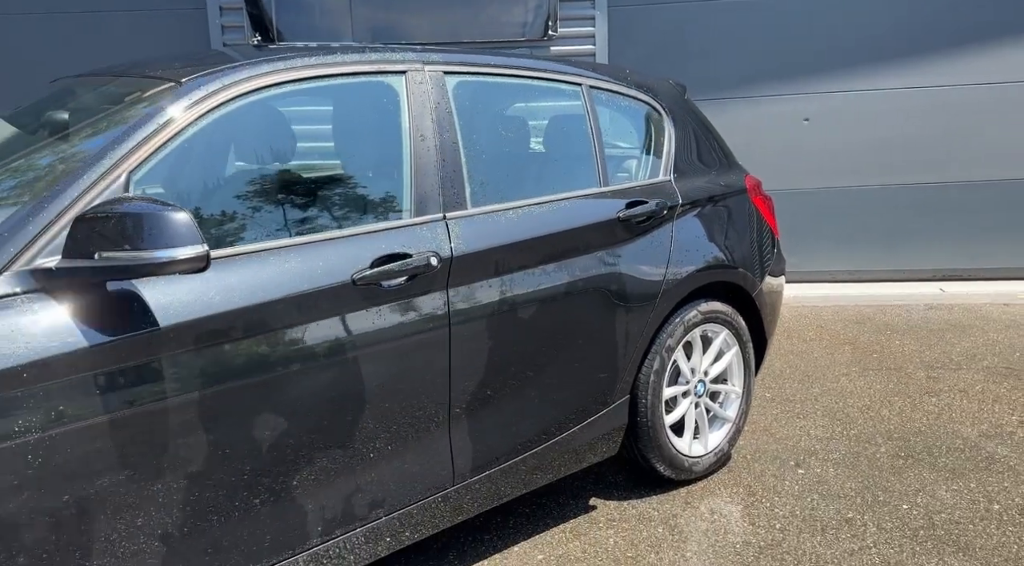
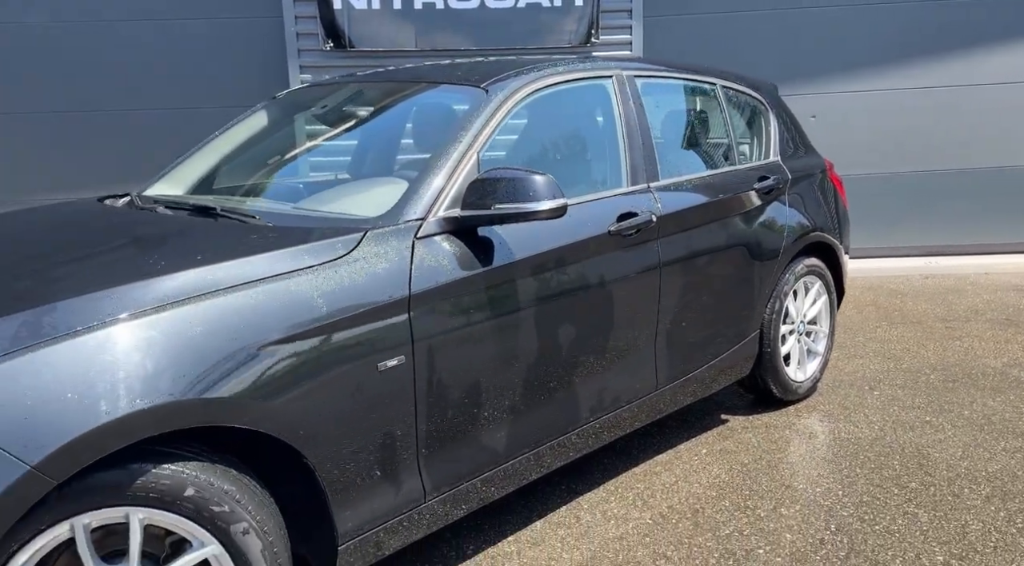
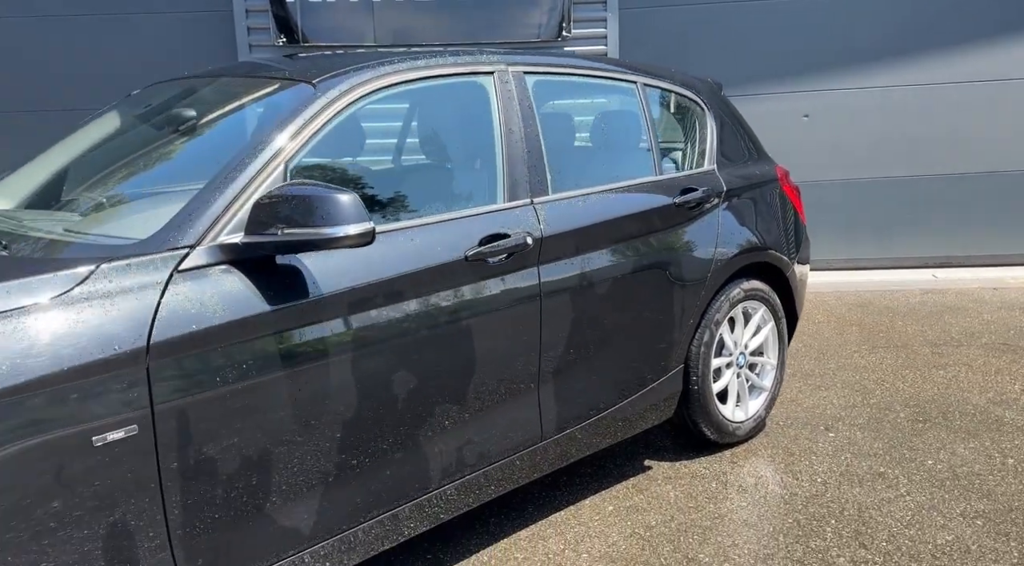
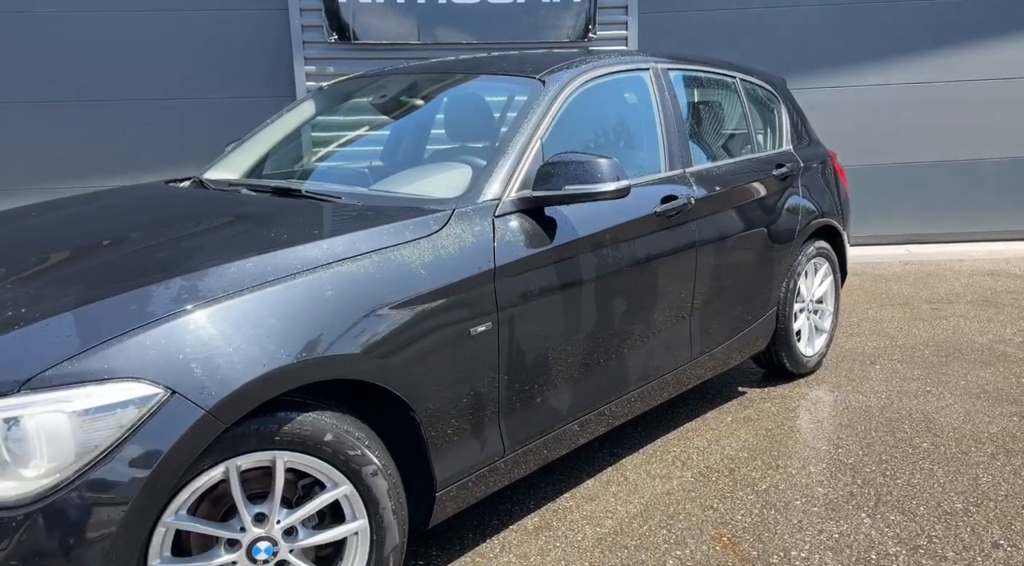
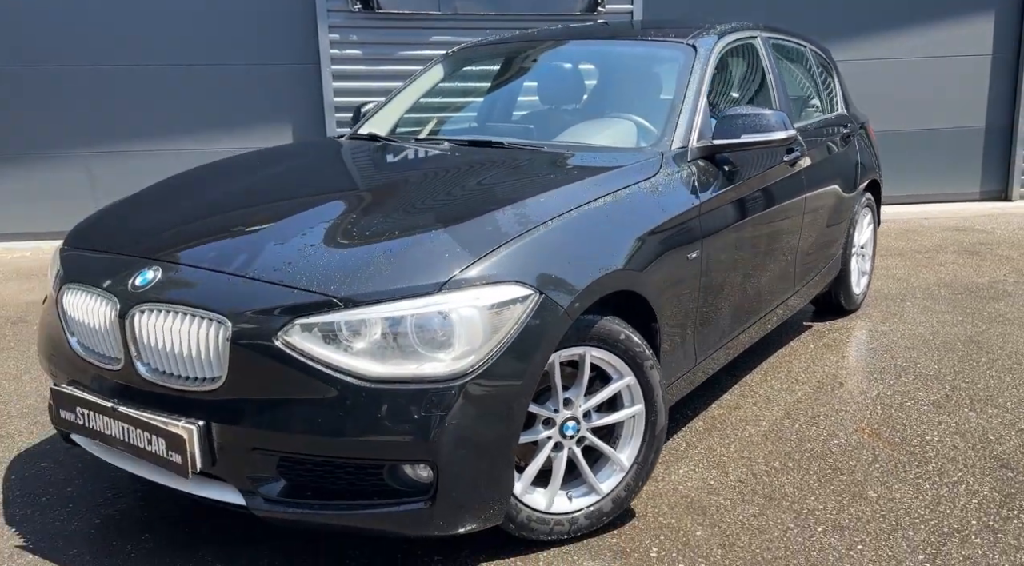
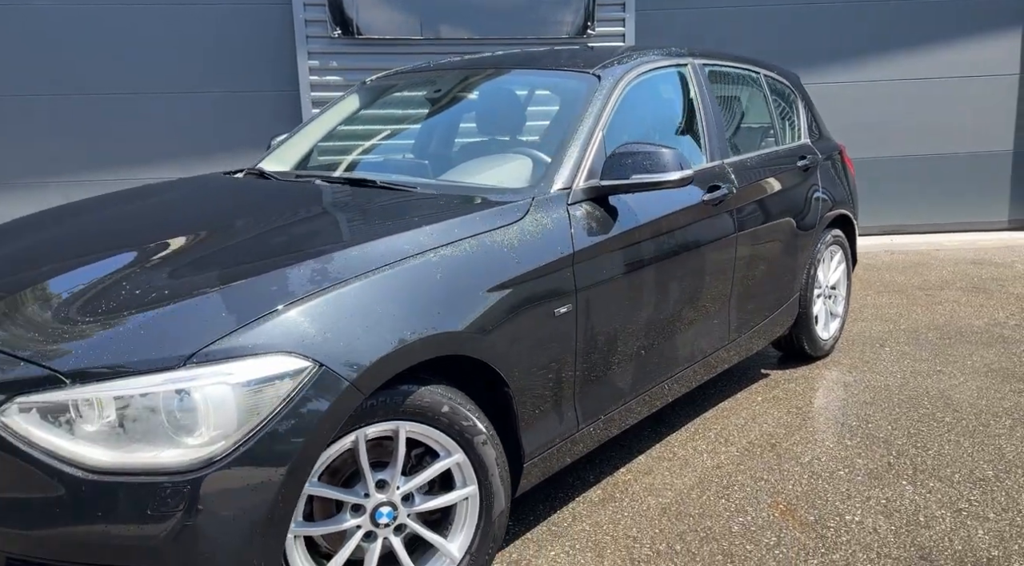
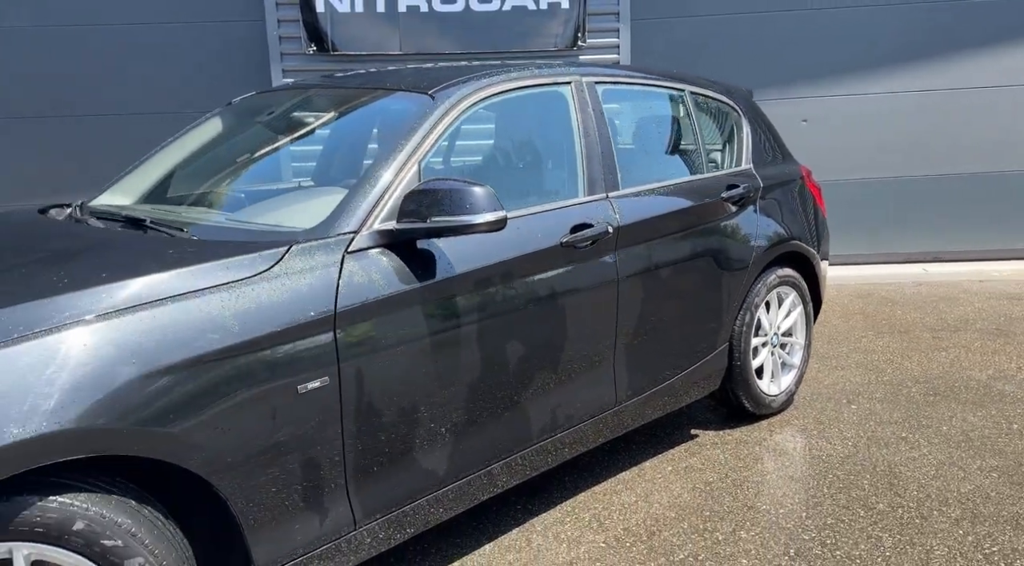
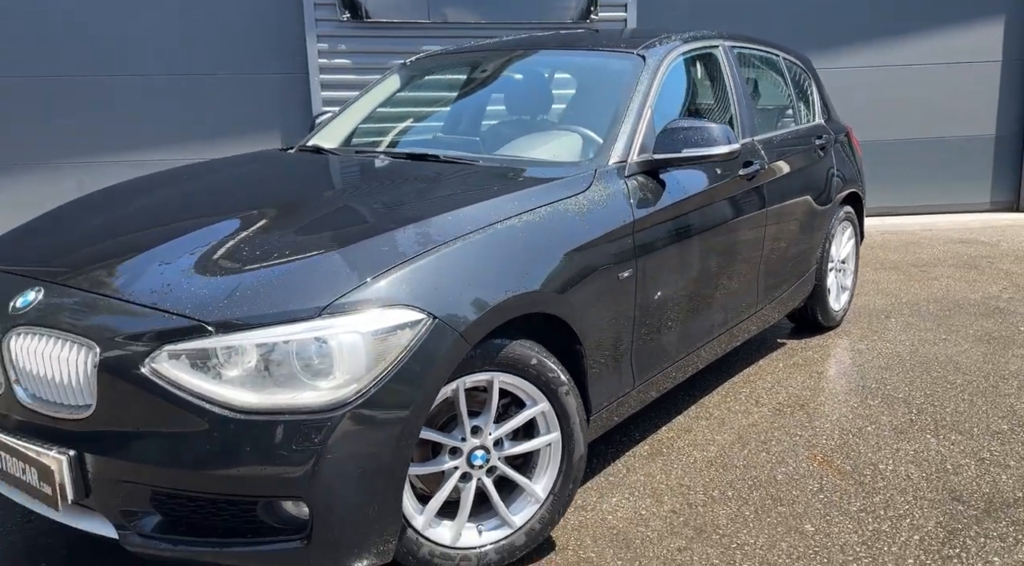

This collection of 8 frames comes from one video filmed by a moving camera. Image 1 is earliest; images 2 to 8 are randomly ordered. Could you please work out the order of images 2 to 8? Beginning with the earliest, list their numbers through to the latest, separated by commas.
3, 7, 2, 4, 6, 8, 5
